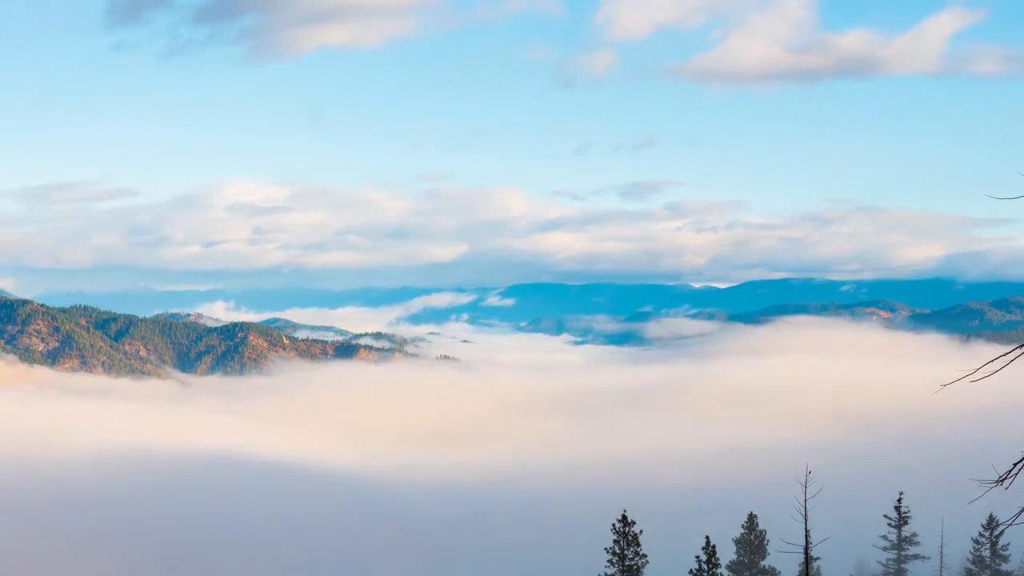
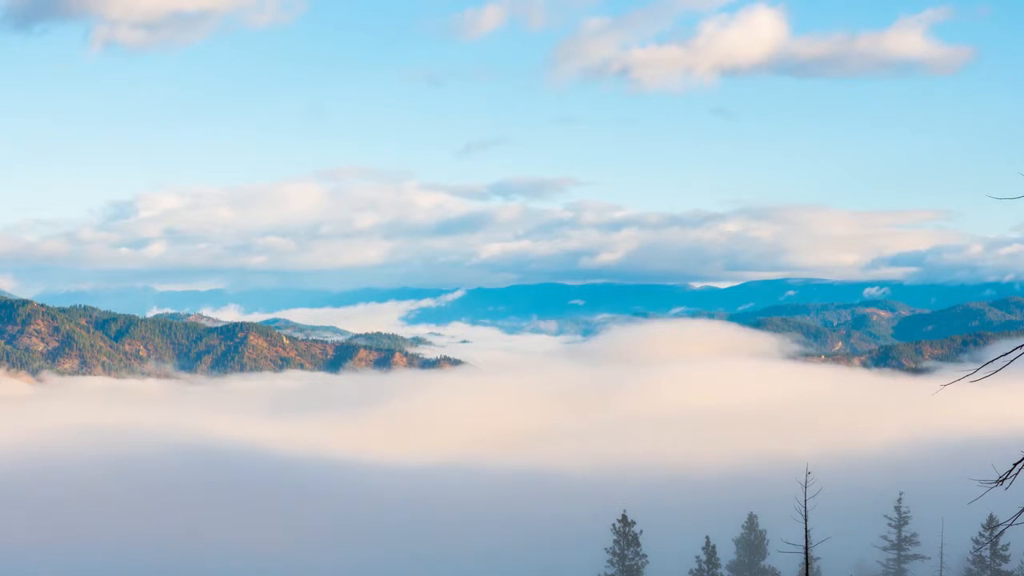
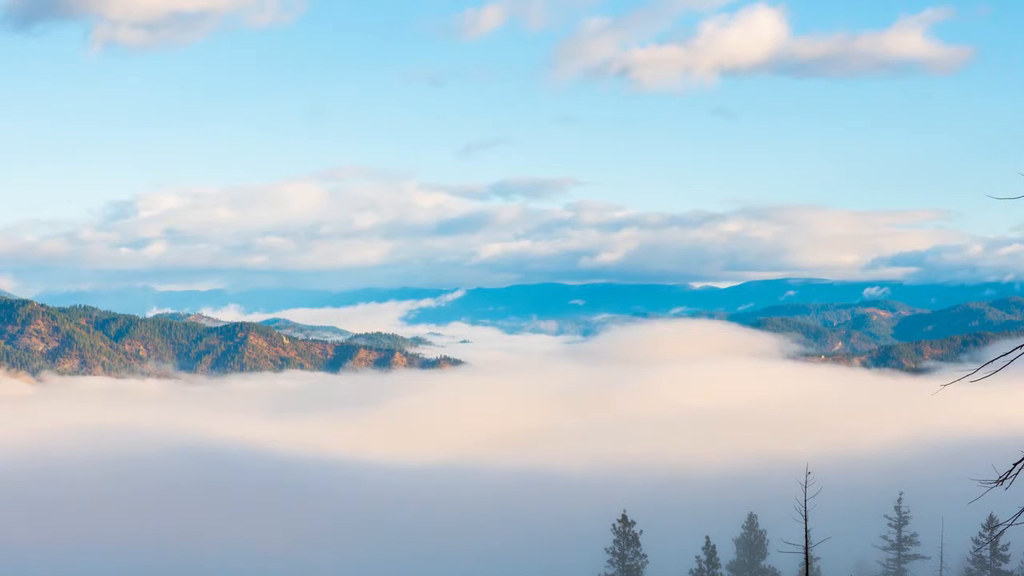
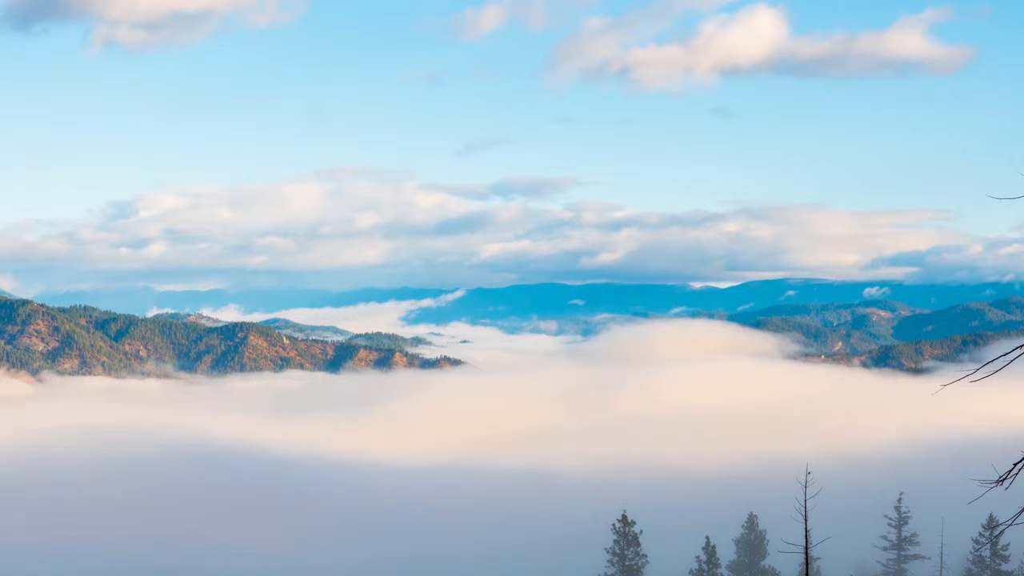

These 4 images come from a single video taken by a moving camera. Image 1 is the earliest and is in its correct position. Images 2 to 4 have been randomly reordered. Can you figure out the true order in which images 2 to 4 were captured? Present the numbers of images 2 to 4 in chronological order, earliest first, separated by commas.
3, 2, 4
